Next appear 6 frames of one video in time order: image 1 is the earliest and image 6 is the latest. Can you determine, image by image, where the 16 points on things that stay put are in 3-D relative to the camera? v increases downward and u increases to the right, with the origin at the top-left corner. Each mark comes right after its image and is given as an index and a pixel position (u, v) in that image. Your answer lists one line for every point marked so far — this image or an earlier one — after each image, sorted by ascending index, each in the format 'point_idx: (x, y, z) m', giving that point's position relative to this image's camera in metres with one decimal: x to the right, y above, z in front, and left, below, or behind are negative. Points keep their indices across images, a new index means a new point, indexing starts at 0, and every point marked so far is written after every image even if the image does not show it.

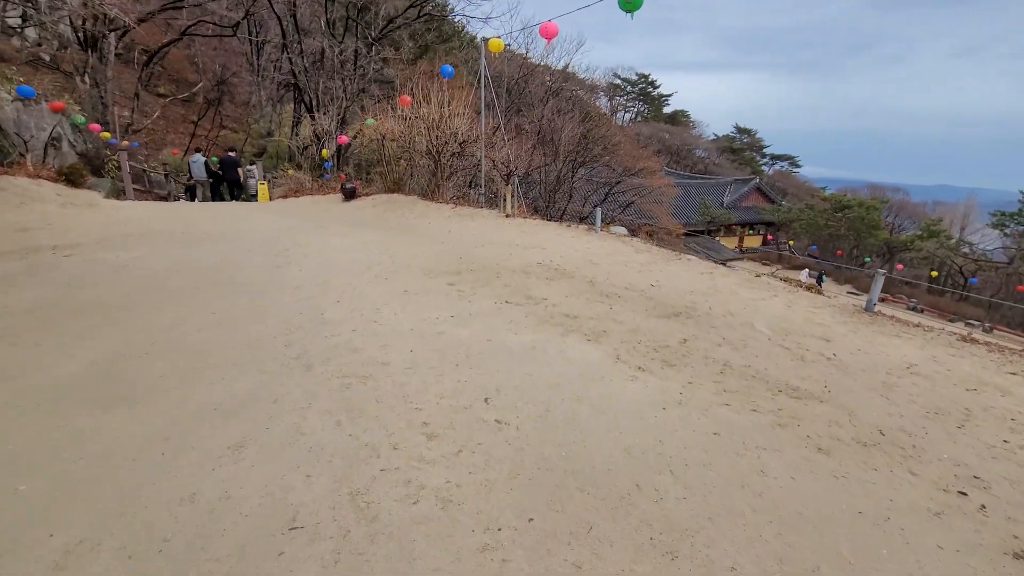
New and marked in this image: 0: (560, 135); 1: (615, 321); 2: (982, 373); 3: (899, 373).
0: (+1.4, +4.3, +14.0) m
1: (+0.8, -0.2, +3.7) m
2: (+2.7, -0.5, +2.9) m
3: (+2.3, -0.5, +2.9) m
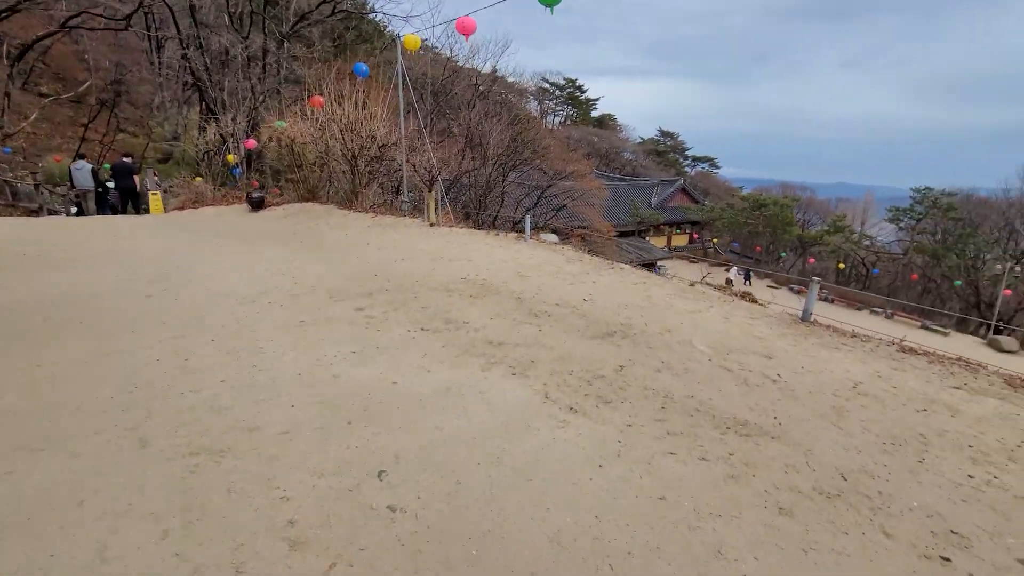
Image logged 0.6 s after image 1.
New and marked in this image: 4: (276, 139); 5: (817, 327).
0: (-0.6, +4.1, +13.6) m
1: (+0.2, -0.4, +3.3) m
2: (+2.3, -0.6, +2.7) m
3: (+1.8, -0.6, +2.7) m
4: (-4.7, +2.9, +9.9) m
5: (+2.3, -0.3, +3.7) m
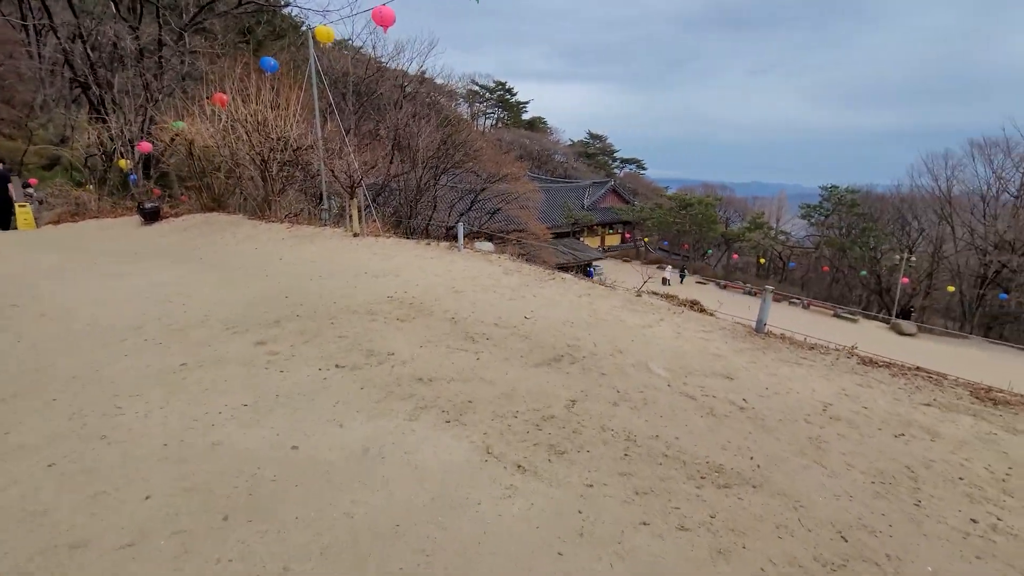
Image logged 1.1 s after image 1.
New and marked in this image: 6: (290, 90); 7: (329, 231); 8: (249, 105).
0: (-2.4, +3.8, +13.0) m
1: (-0.2, -0.5, +2.8) m
2: (+2.0, -0.6, +2.5) m
3: (+1.5, -0.7, +2.4) m
4: (-6.0, +2.6, +8.8) m
5: (+1.8, -0.3, +3.5) m
6: (-4.0, +3.6, +9.0) m
7: (-2.7, +0.9, +7.5) m
8: (-4.1, +2.9, +7.9) m
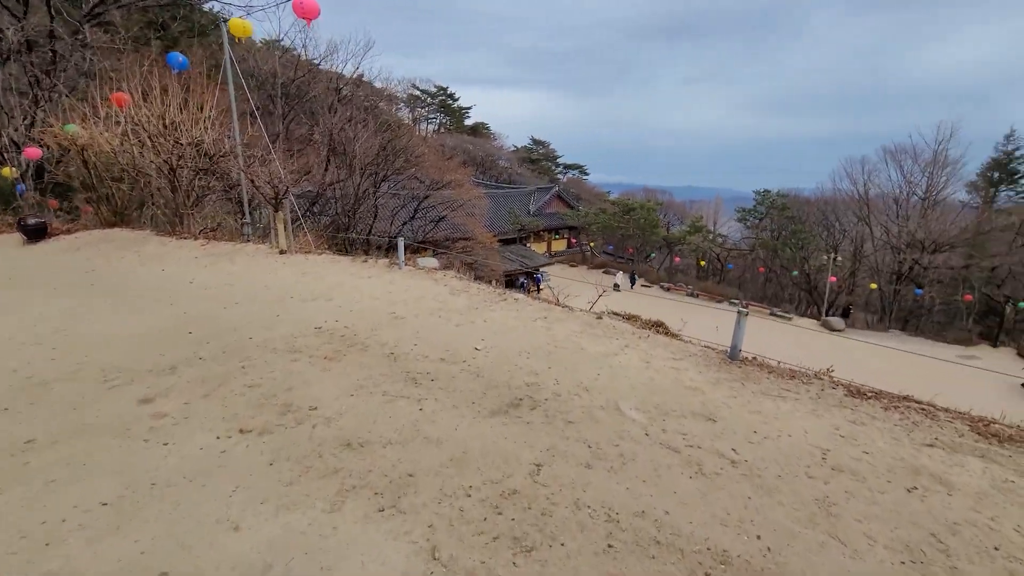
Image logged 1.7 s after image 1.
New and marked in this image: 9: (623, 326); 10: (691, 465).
0: (-3.8, +3.5, +12.2) m
1: (-0.4, -0.7, +2.3) m
2: (+1.8, -0.7, +2.2) m
3: (+1.3, -0.8, +2.1) m
4: (-6.9, +2.2, +7.7) m
5: (+1.5, -0.5, +3.2) m
6: (-4.9, +3.2, +8.1) m
7: (-3.5, +0.5, +6.7) m
8: (-5.0, +2.5, +7.0) m
9: (+0.9, -0.3, +3.9) m
10: (+0.8, -0.8, +2.2) m
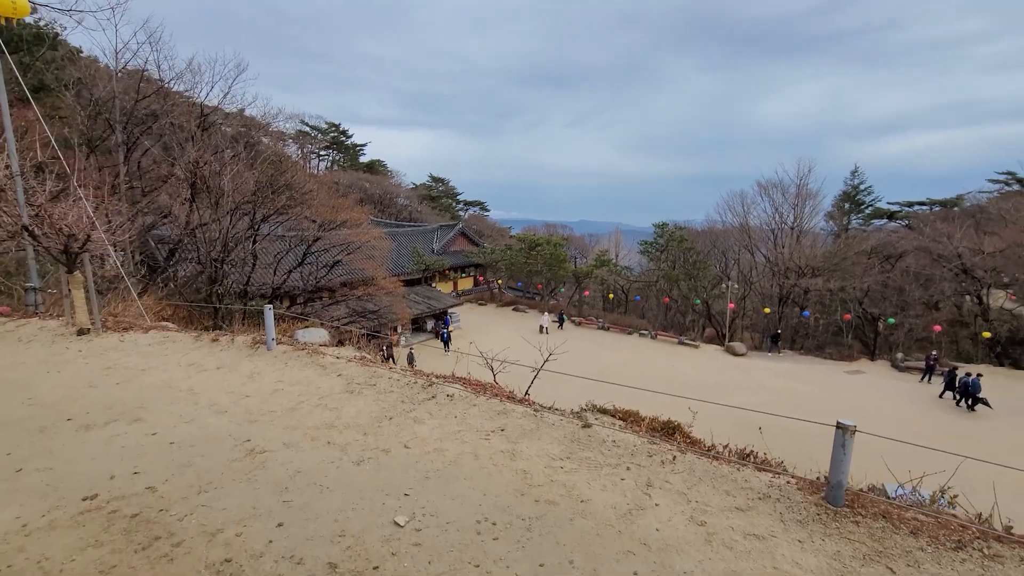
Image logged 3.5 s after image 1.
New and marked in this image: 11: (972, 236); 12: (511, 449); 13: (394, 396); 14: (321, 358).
0: (-5.8, +2.1, +10.0) m
1: (-0.3, -1.1, +0.7) m
2: (+1.8, -1.0, +1.0) m
3: (+1.4, -1.1, +0.8) m
4: (-7.9, +1.0, +4.9) m
5: (+1.3, -0.9, +1.9) m
6: (-6.1, +2.1, +5.7) m
7: (-4.3, -0.3, +4.5) m
8: (-5.9, +1.6, +4.6) m
9: (+0.6, -0.8, +2.5) m
10: (+0.8, -1.1, +0.8) m
11: (+15.5, +1.8, +17.4) m
12: (0.0, -0.8, +2.5) m
13: (-0.7, -0.7, +3.2) m
14: (-1.5, -0.5, +3.8) m
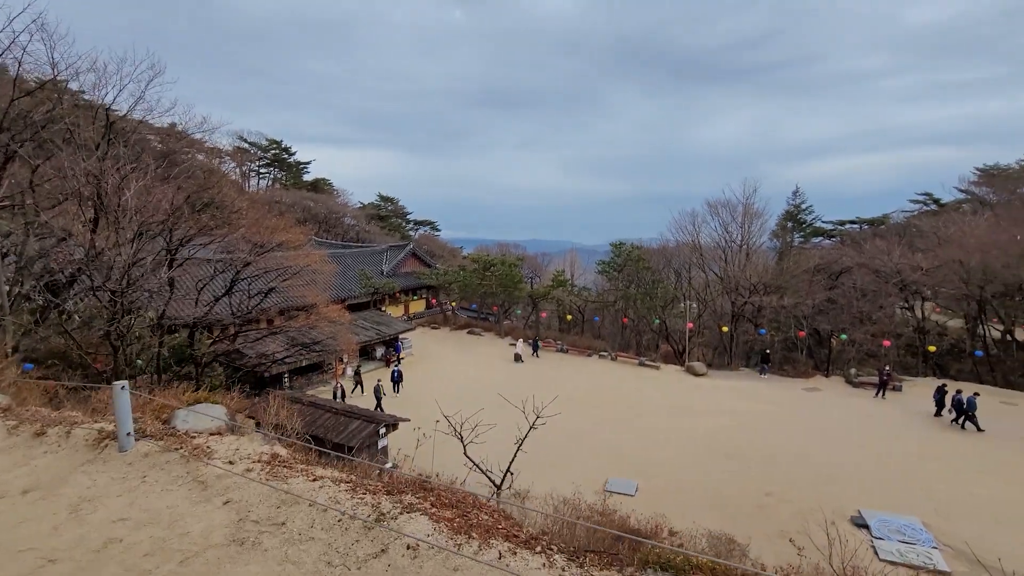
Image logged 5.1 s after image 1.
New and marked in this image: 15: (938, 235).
0: (-6.5, +1.5, +8.3) m
1: (-0.1, -1.3, -0.5) m
2: (+2.0, -1.2, 0.0) m
3: (+1.6, -1.3, -0.2) m
4: (-8.0, +0.6, +3.0) m
5: (+1.5, -1.1, +0.8) m
6: (-6.4, +1.7, +4.0) m
7: (-4.4, -0.7, +2.9) m
8: (-6.0, +1.1, +2.9) m
9: (+0.6, -1.0, +1.4) m
10: (+1.1, -1.3, -0.3) m
11: (+14.0, +1.2, +17.7) m
12: (+0.1, -1.0, +1.2) m
13: (-0.7, -1.0, +1.9) m
14: (-1.5, -0.9, +2.5) m
15: (+15.6, +2.0, +18.5) m
